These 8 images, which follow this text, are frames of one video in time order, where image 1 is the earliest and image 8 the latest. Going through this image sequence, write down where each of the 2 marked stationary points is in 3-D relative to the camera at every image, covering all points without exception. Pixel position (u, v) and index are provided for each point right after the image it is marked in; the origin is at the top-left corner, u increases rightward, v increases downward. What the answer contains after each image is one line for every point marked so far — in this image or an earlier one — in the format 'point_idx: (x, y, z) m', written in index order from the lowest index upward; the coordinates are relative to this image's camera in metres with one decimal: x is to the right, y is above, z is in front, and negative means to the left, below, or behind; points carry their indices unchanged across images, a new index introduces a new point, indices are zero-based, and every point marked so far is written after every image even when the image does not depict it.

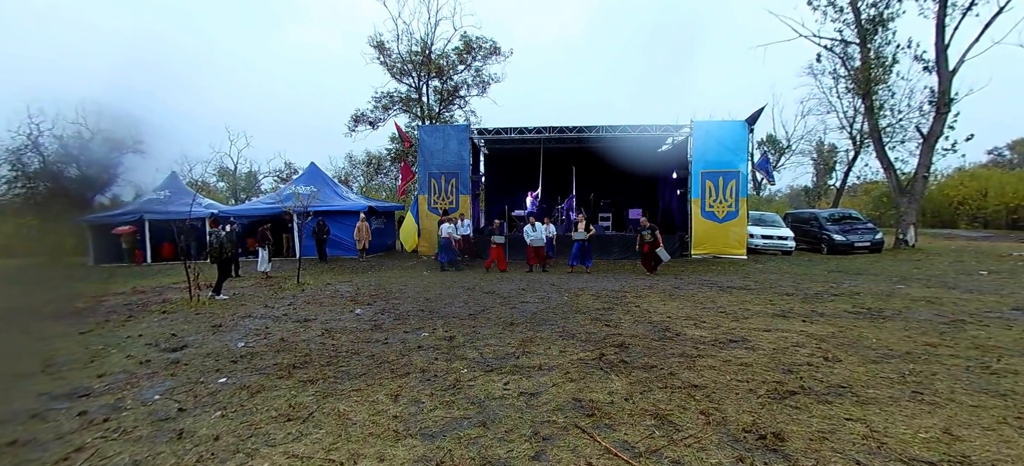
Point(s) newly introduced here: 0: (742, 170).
0: (+8.8, +2.4, +15.2) m
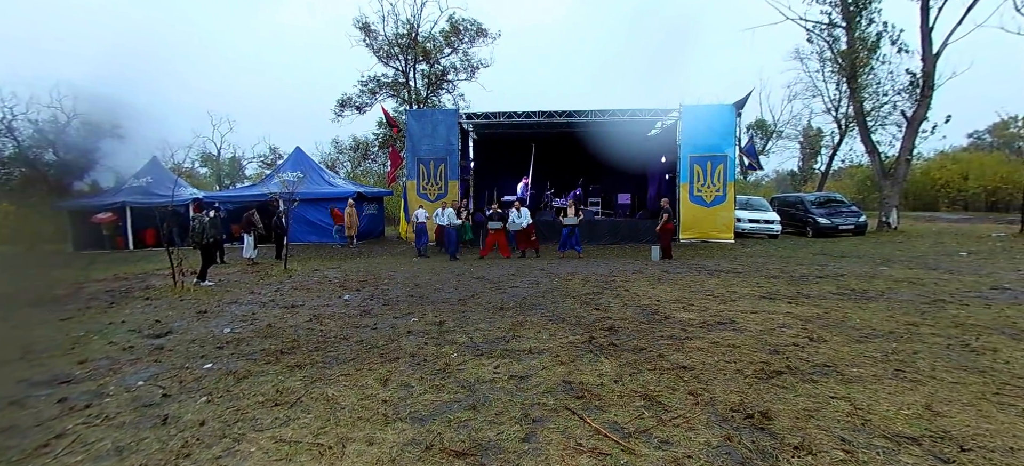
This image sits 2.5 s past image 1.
0: (+8.4, +3.0, +15.3) m
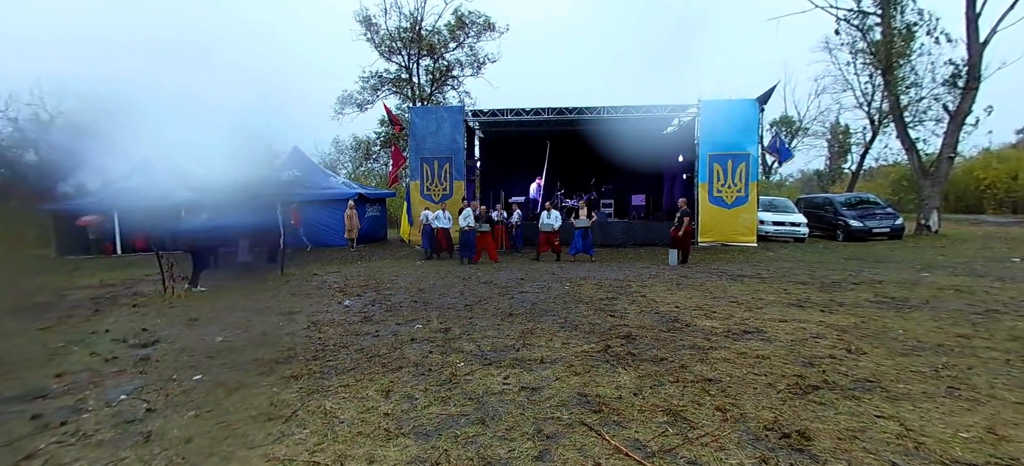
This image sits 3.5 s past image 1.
0: (+8.6, +2.9, +14.9) m
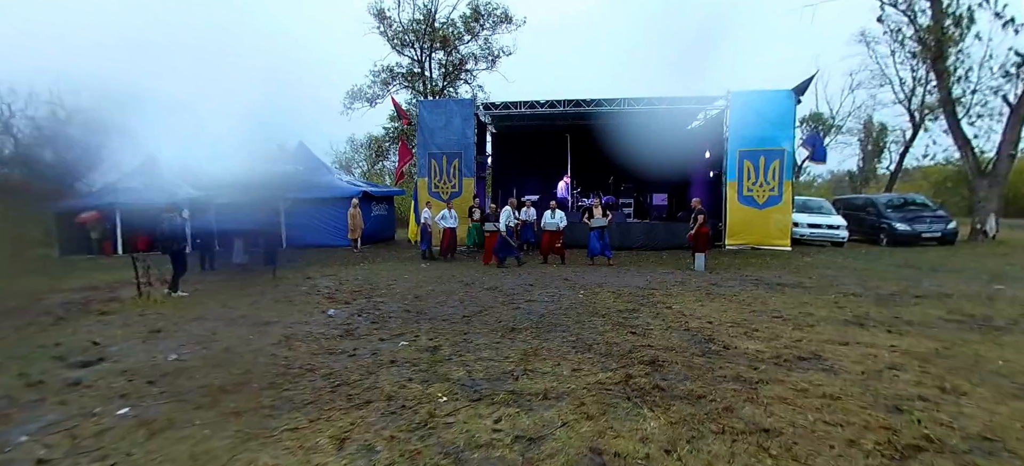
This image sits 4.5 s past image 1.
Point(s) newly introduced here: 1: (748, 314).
0: (+9.1, +2.8, +13.6) m
1: (+3.2, -1.1, +5.7) m
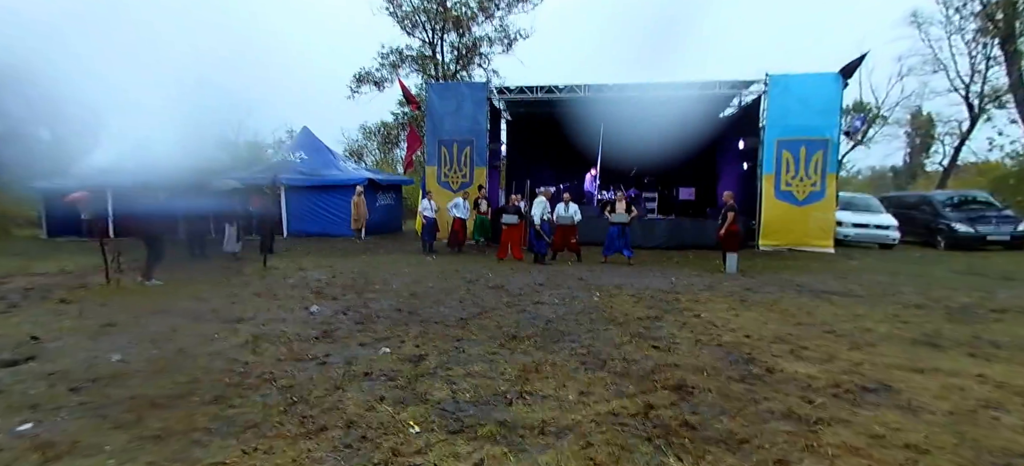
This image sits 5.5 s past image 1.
0: (+9.6, +2.8, +12.5) m
1: (+3.3, -1.1, +4.8) m
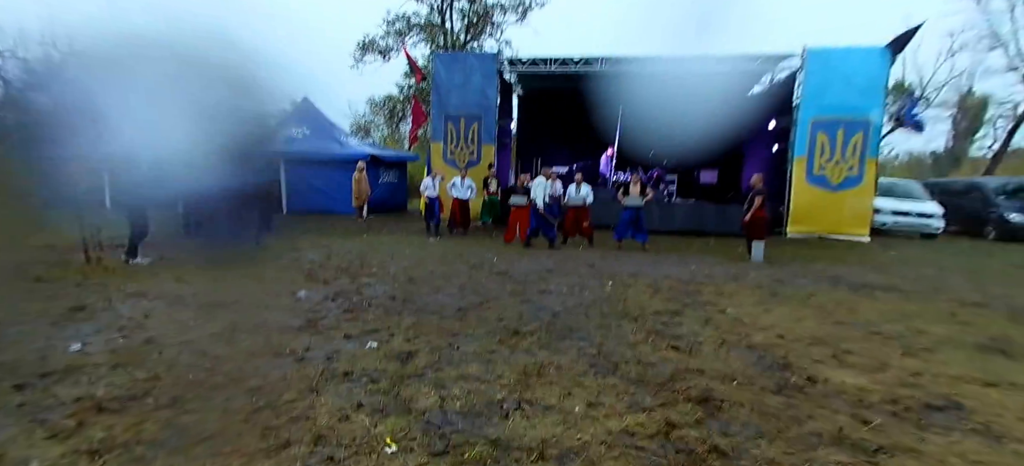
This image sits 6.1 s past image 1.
0: (+9.9, +3.2, +11.6) m
1: (+3.3, -1.0, +4.3) m
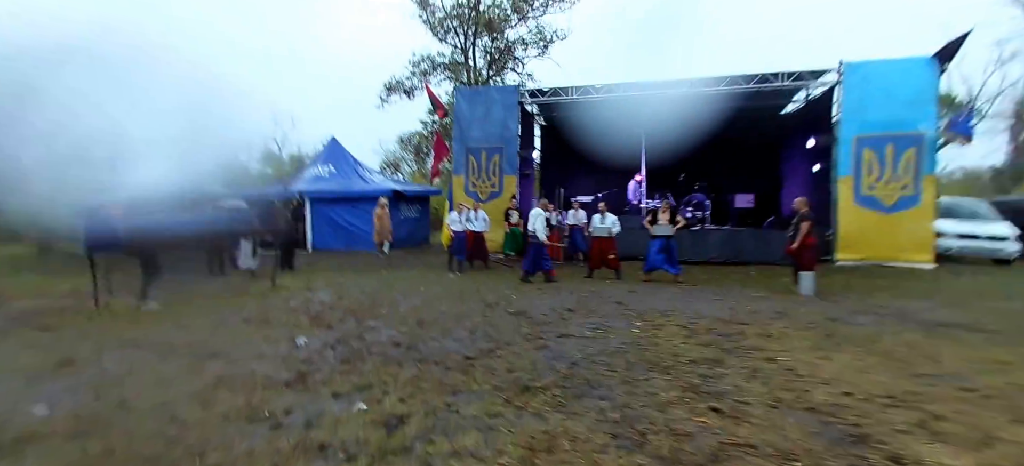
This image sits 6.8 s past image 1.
0: (+10.5, +2.5, +10.6) m
1: (+3.4, -1.3, +3.6) m
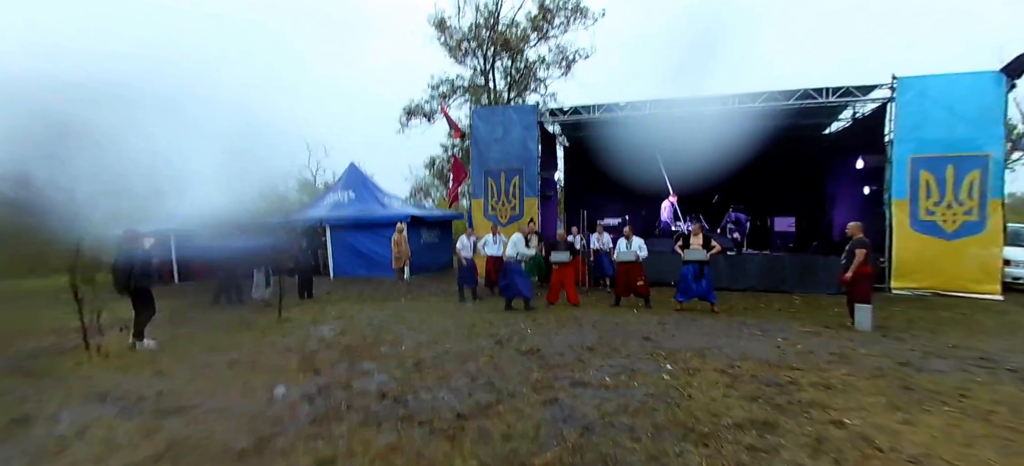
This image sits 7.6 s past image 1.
0: (+11.0, +2.3, +9.0) m
1: (+3.4, -1.4, +2.5) m
